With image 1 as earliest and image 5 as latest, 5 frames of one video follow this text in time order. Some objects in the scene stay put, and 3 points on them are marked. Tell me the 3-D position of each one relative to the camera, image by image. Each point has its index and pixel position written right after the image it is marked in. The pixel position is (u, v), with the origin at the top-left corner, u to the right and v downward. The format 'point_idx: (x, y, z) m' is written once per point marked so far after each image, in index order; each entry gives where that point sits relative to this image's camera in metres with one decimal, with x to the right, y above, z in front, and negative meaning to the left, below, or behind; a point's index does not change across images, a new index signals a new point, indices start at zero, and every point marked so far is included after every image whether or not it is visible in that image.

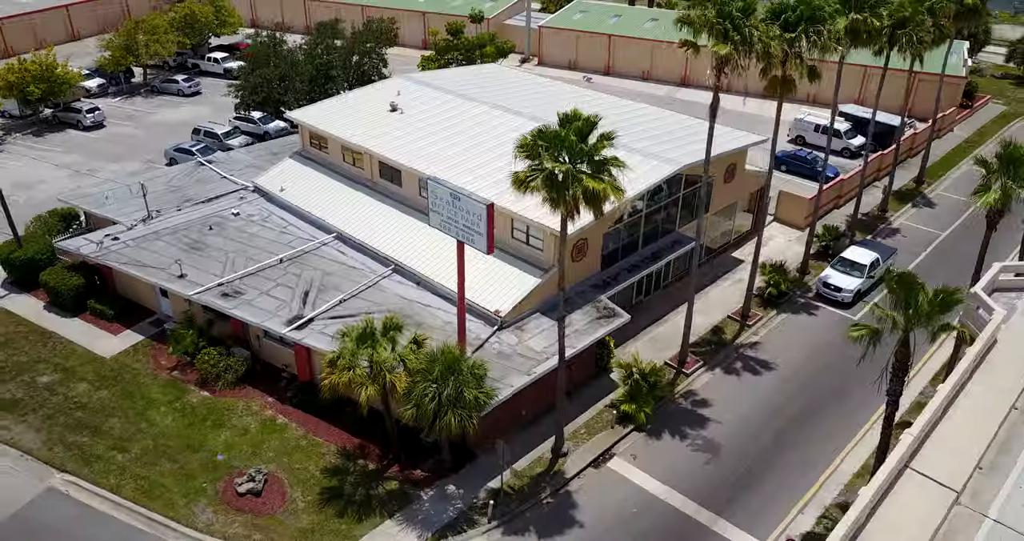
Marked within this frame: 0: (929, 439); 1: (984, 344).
0: (+9.0, -3.6, +16.3) m
1: (+11.5, -1.7, +18.4) m
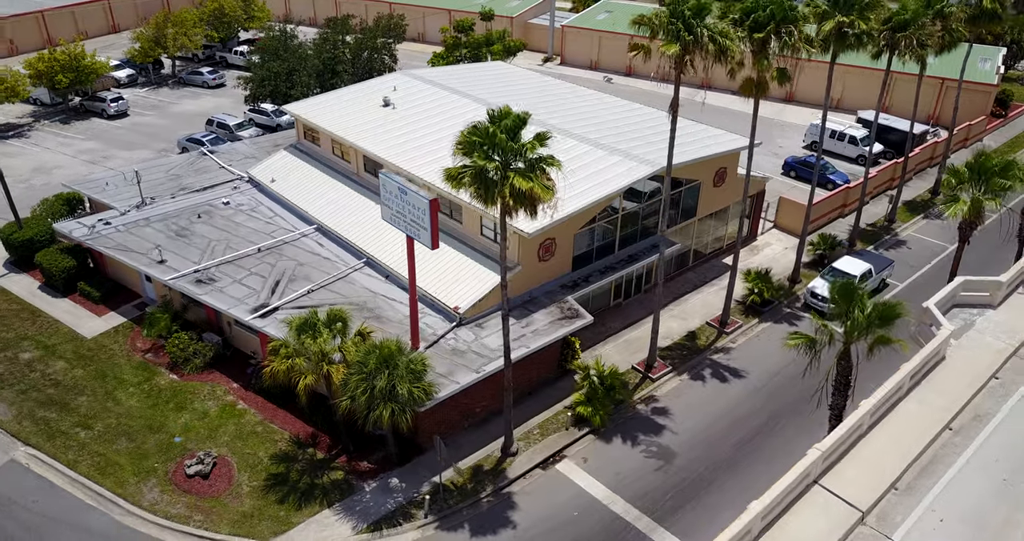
0: (+6.9, -3.9, +15.7) m
1: (+9.6, -2.0, +17.6) m
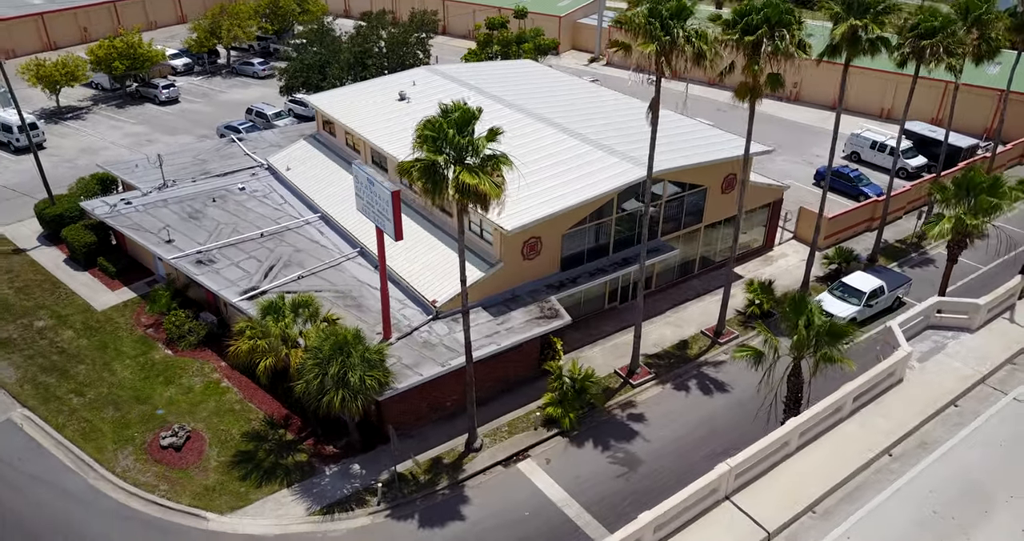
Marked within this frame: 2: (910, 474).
0: (+5.1, -4.1, +15.1) m
1: (+8.1, -2.4, +16.8) m
2: (+8.0, -4.1, +15.1) m
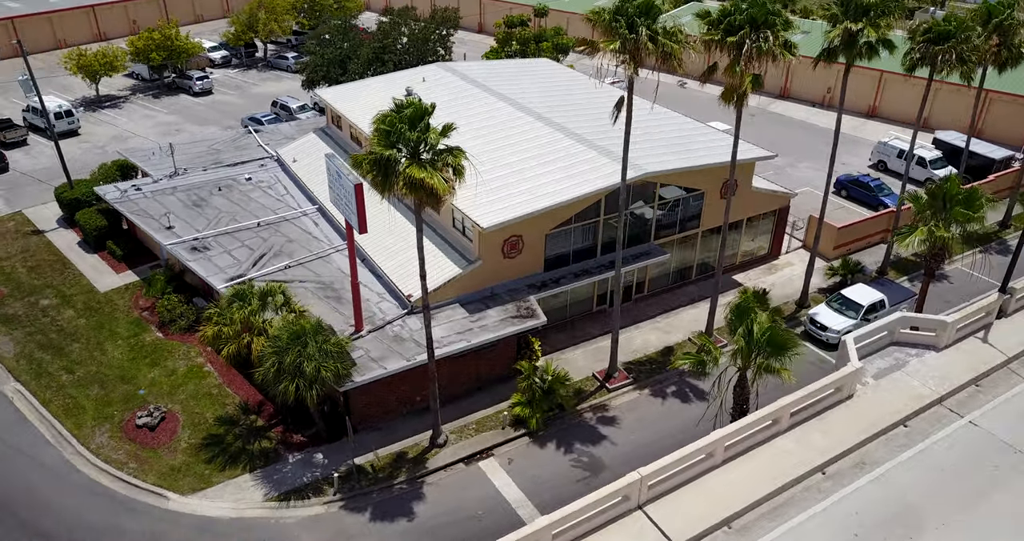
0: (+3.4, -4.2, +14.7) m
1: (+6.5, -2.6, +16.1) m
2: (+6.3, -4.3, +14.5) m
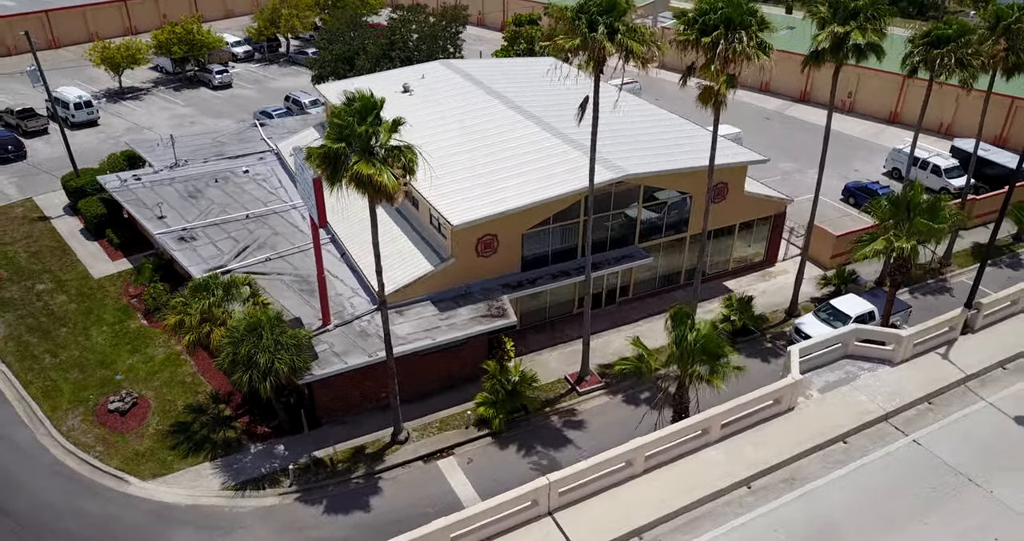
0: (+1.8, -4.2, +14.4) m
1: (+5.0, -2.8, +15.6) m
2: (+4.6, -4.4, +14.0) m
